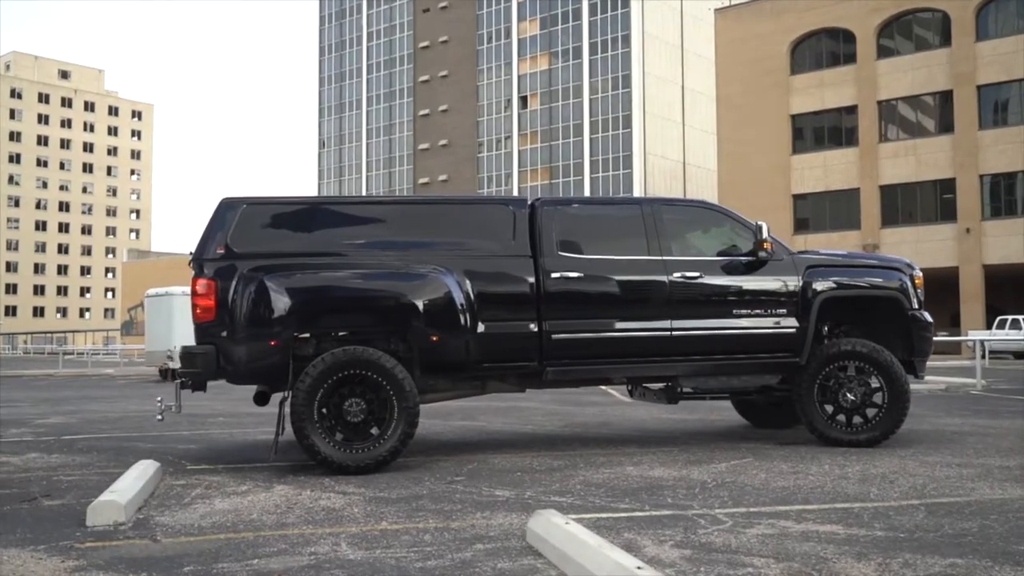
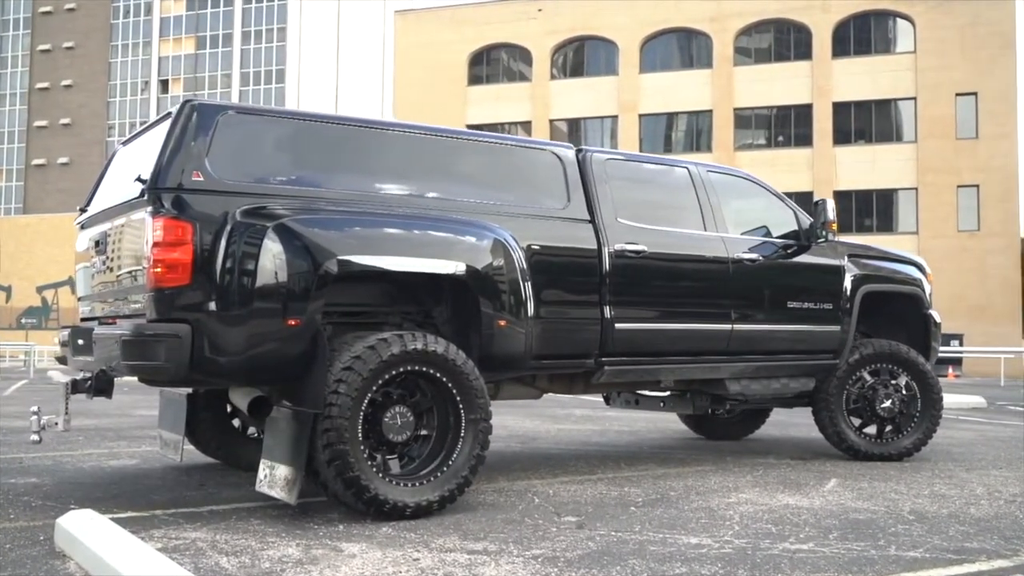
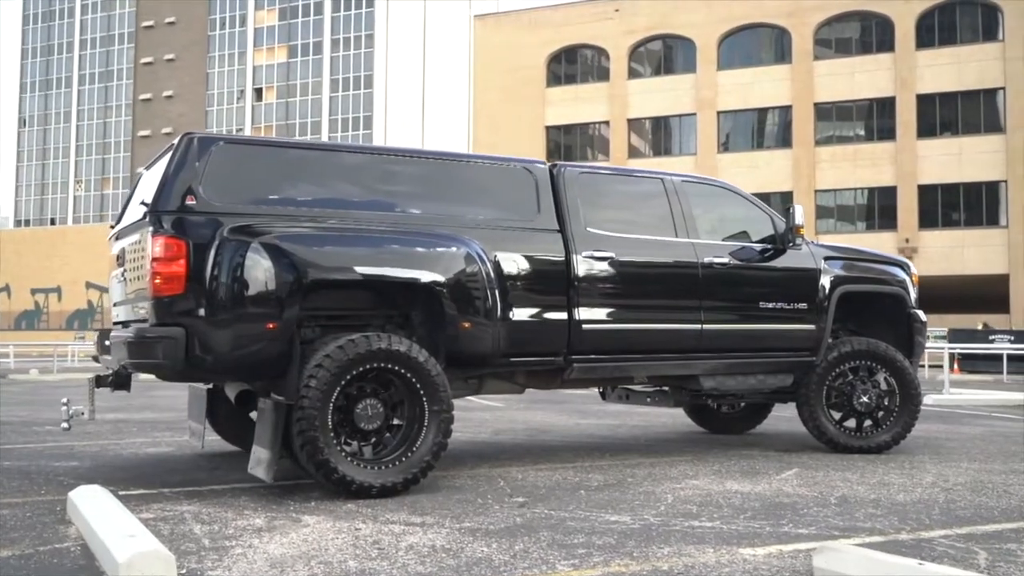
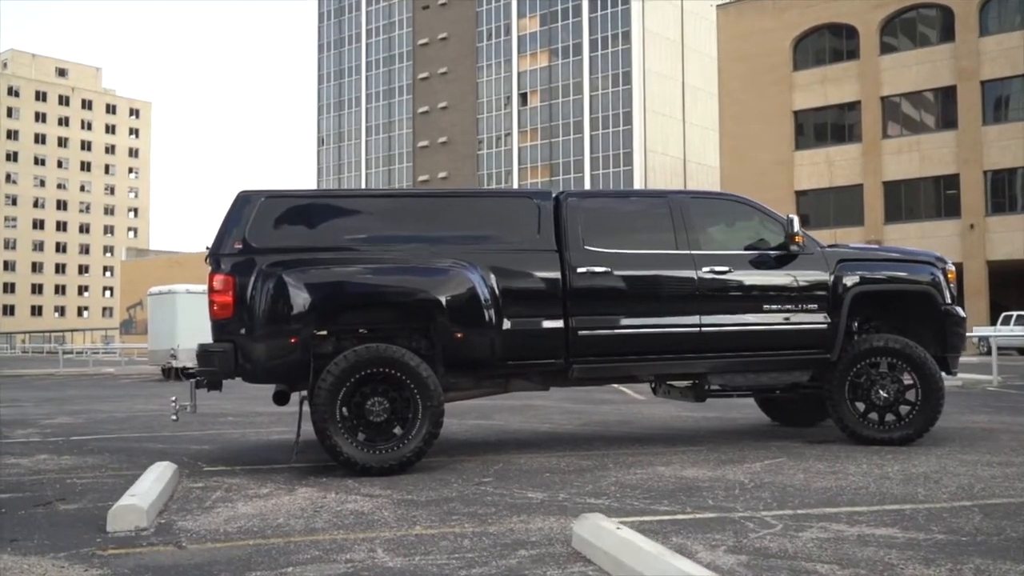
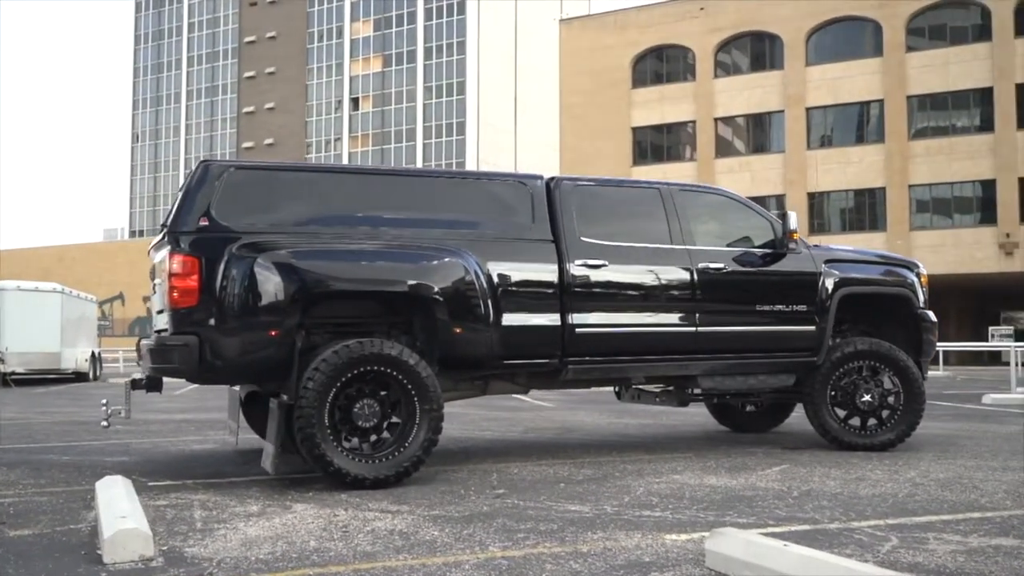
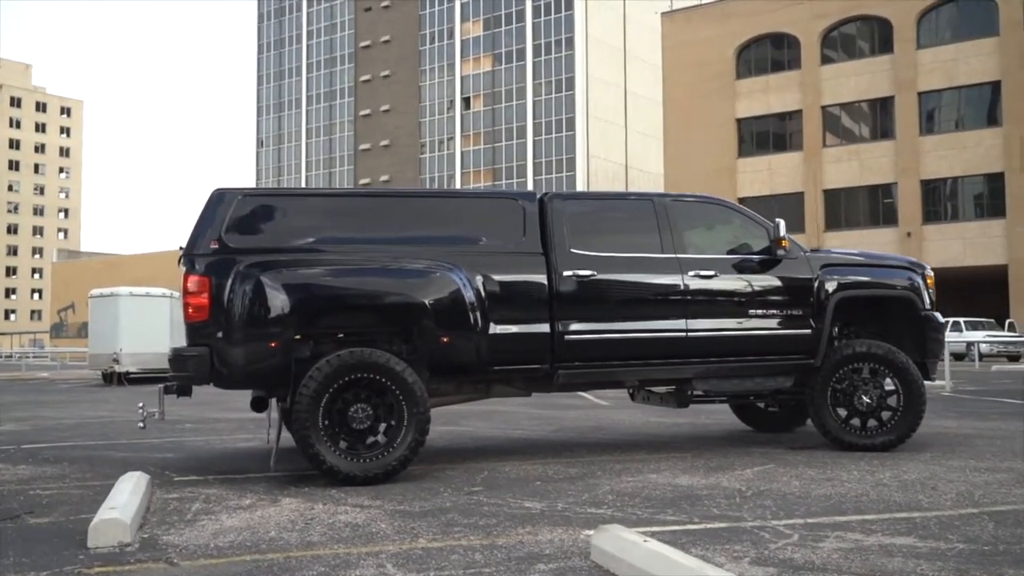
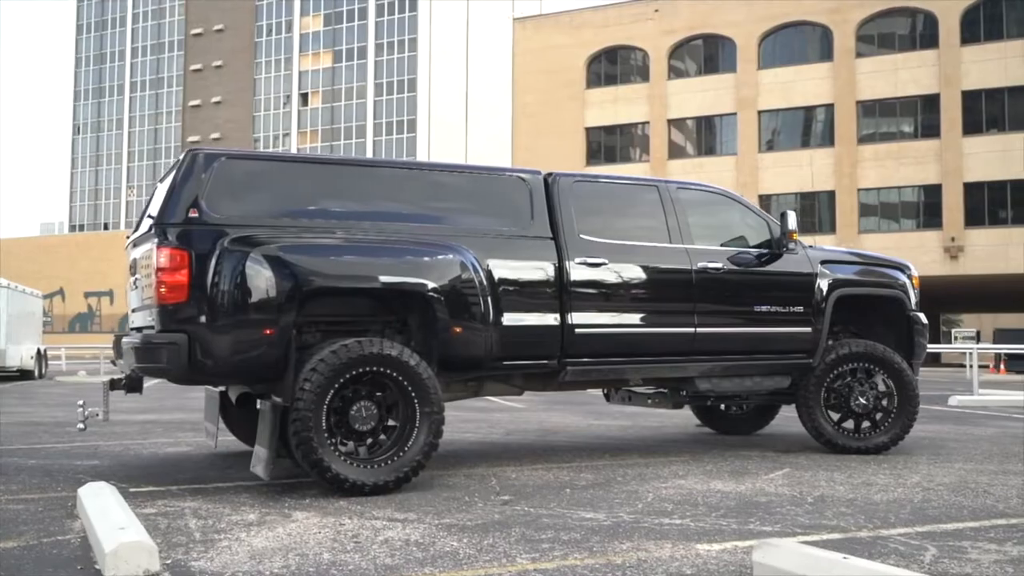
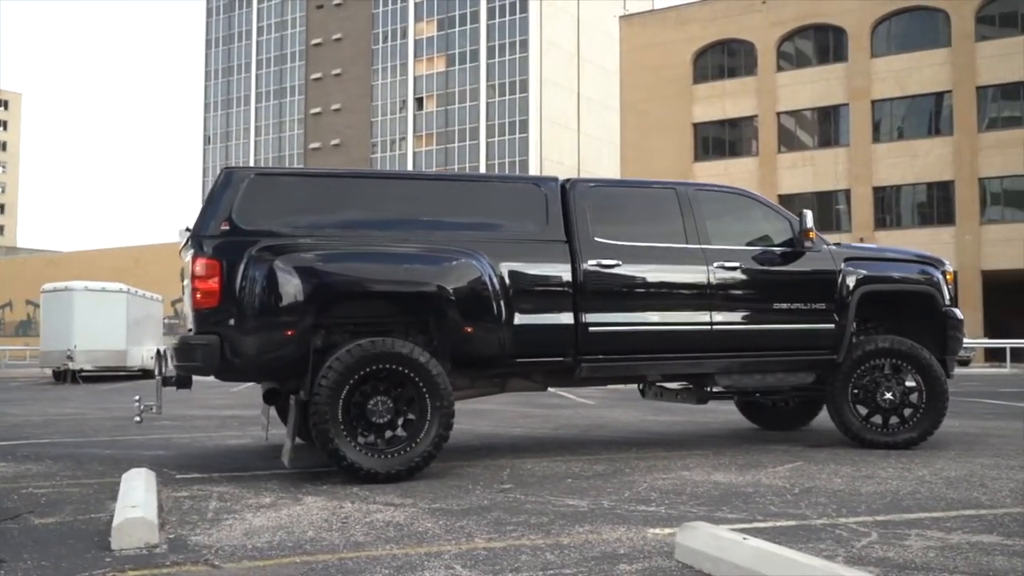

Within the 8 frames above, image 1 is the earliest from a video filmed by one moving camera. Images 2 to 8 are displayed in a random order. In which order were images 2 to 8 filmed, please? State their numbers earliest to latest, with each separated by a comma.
4, 6, 8, 5, 7, 3, 2
